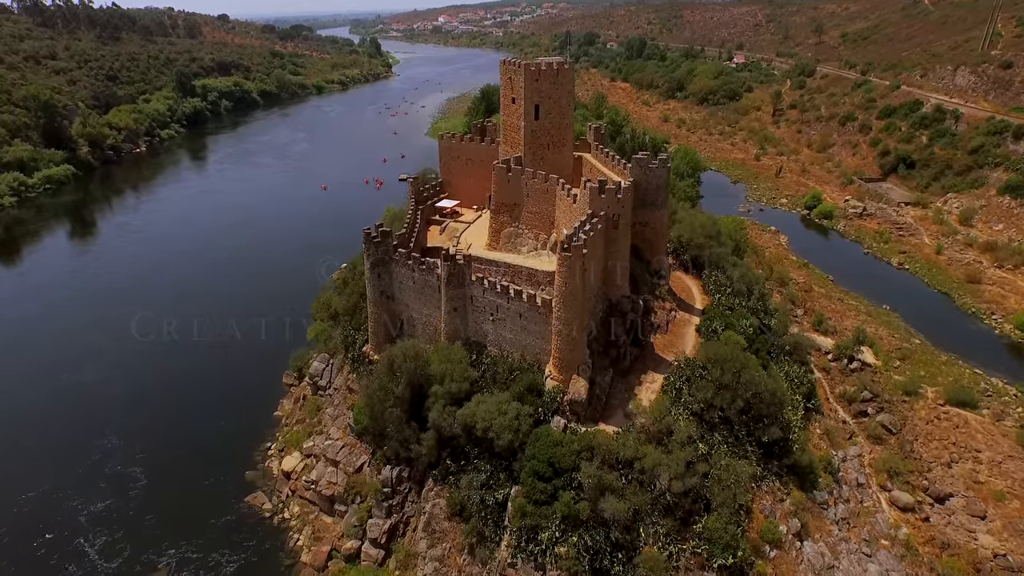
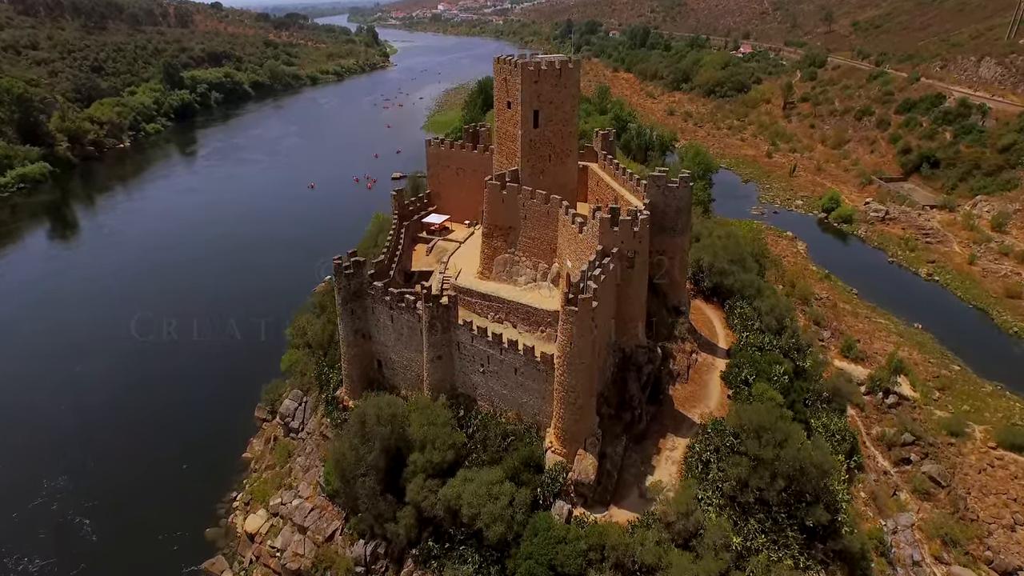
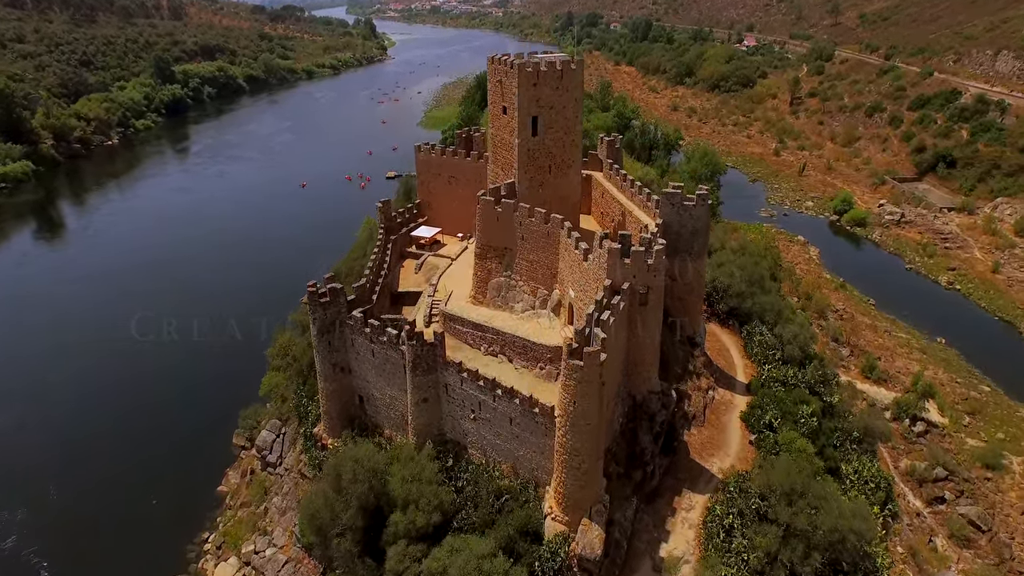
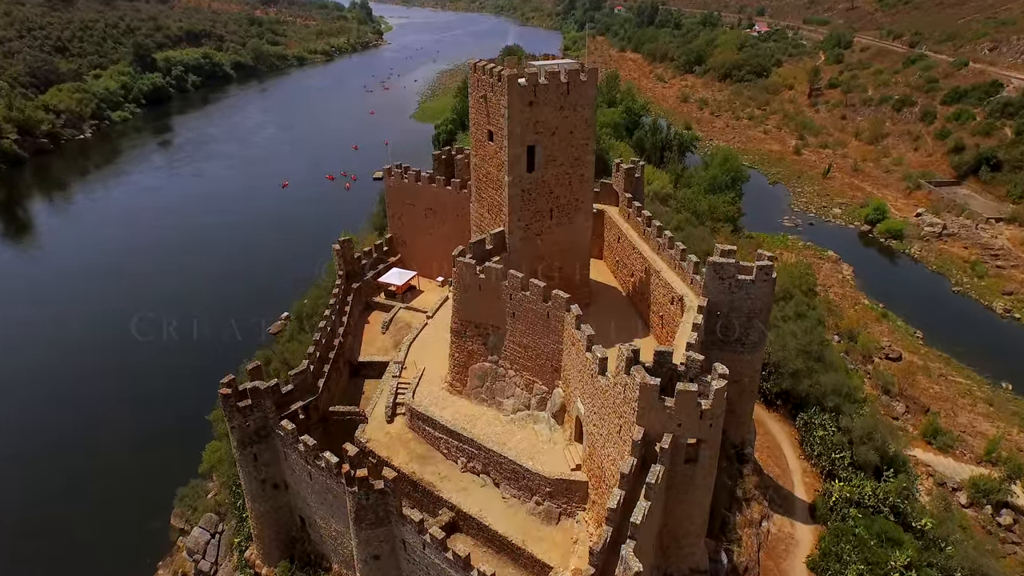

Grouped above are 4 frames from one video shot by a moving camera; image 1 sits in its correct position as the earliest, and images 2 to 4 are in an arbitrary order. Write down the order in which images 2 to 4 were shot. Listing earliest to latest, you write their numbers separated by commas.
2, 3, 4
